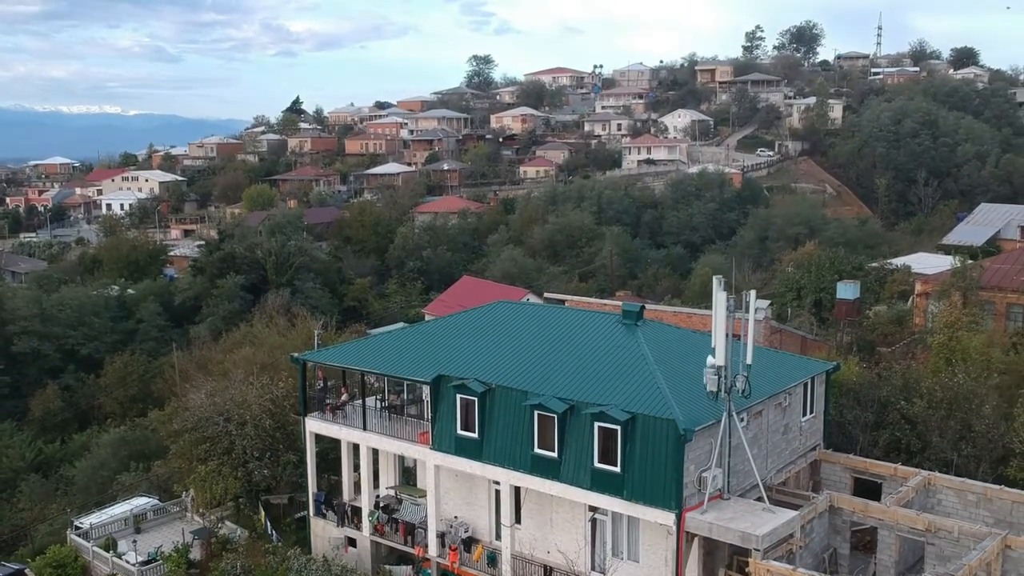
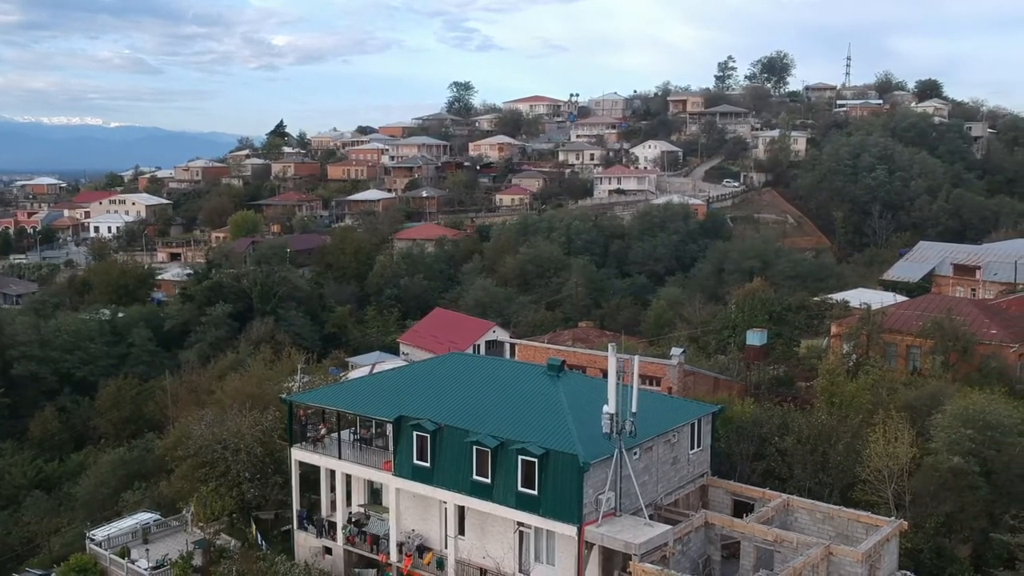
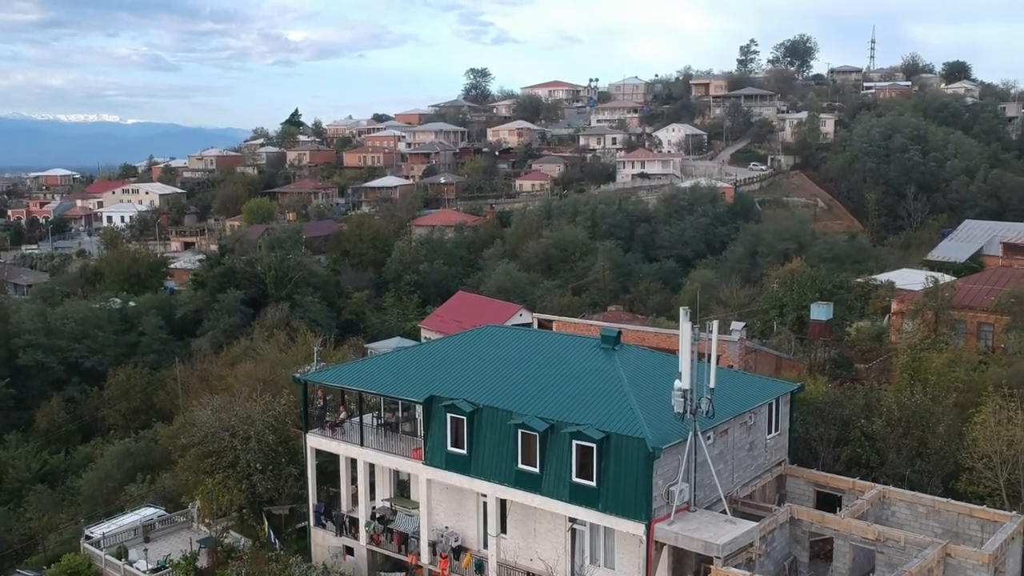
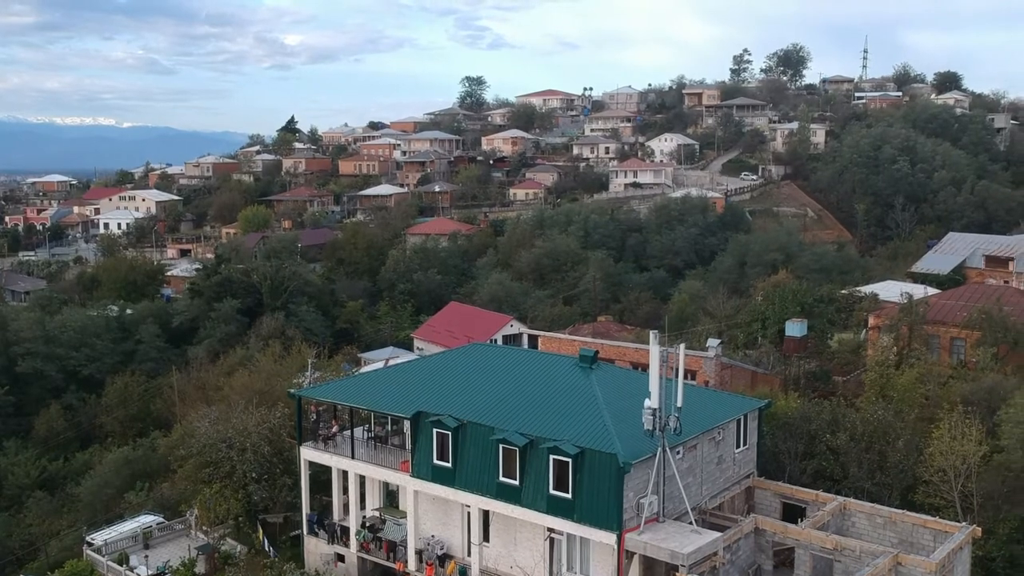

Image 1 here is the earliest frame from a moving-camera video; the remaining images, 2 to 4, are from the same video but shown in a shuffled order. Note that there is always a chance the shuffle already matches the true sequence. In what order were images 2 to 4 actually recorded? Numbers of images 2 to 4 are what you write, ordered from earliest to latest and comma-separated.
3, 4, 2
